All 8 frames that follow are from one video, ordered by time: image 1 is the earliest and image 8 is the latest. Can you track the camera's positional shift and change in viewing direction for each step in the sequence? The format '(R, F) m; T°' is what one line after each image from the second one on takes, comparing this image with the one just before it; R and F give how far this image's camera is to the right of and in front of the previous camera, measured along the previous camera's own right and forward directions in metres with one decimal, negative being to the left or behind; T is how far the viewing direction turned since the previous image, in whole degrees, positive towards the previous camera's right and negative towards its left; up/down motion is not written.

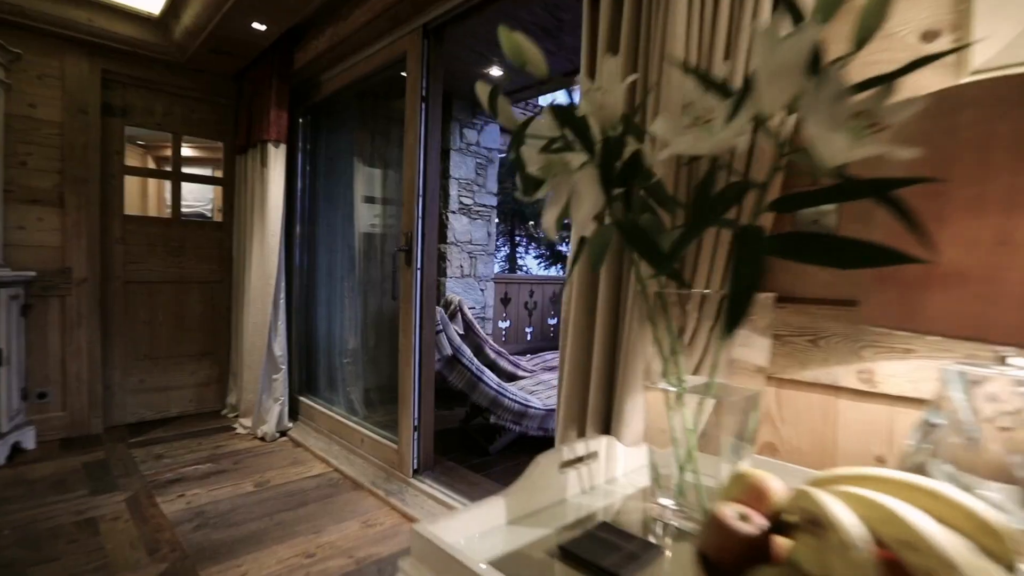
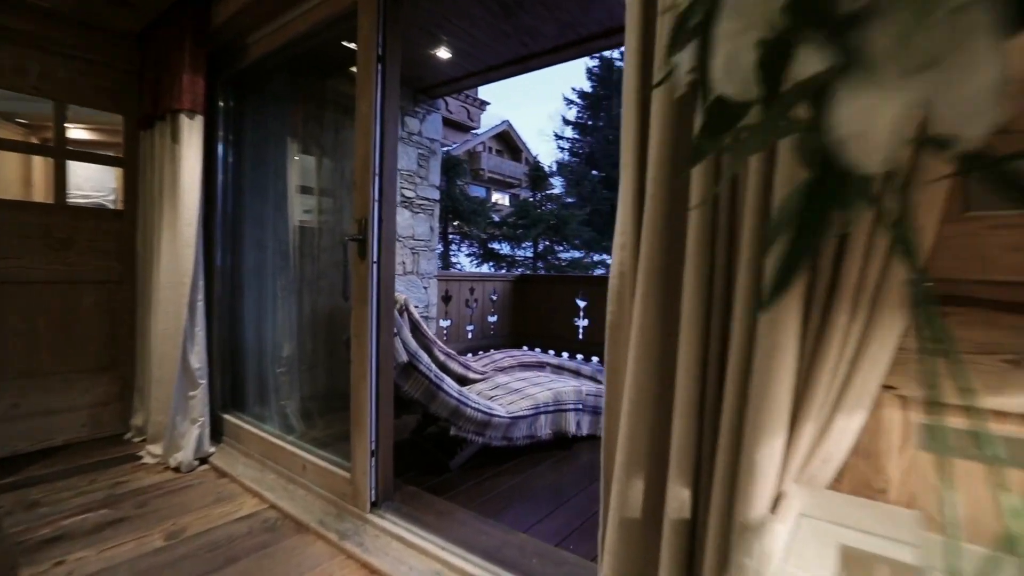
(-0.1, +0.3) m; +7°
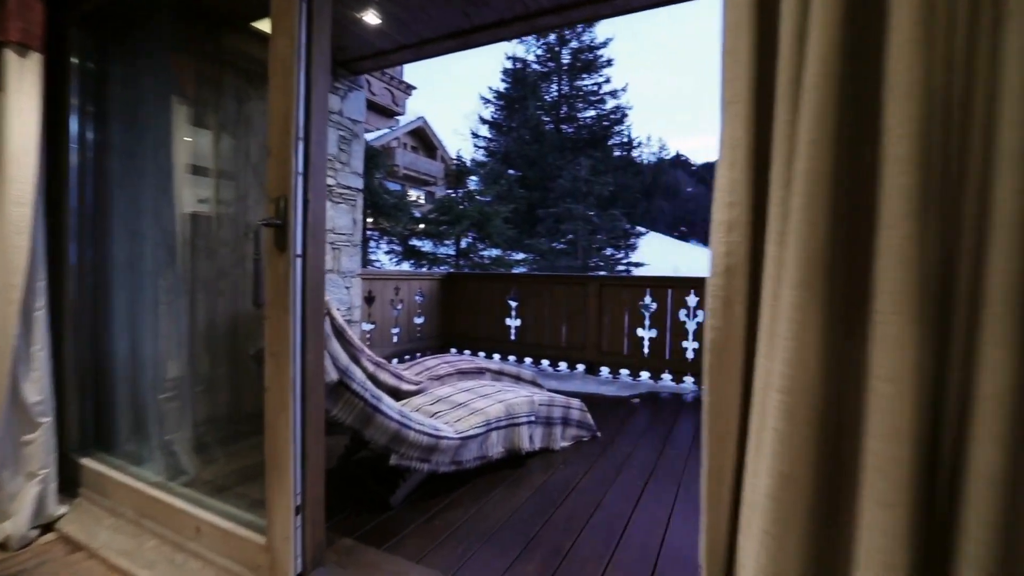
(-0.1, +0.3) m; +10°
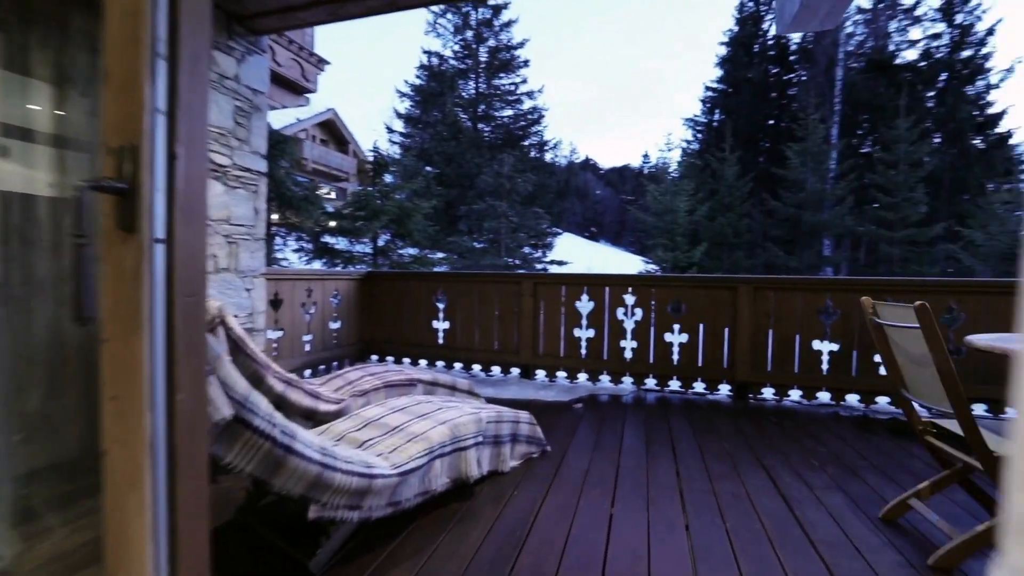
(-0.1, +0.4) m; +10°
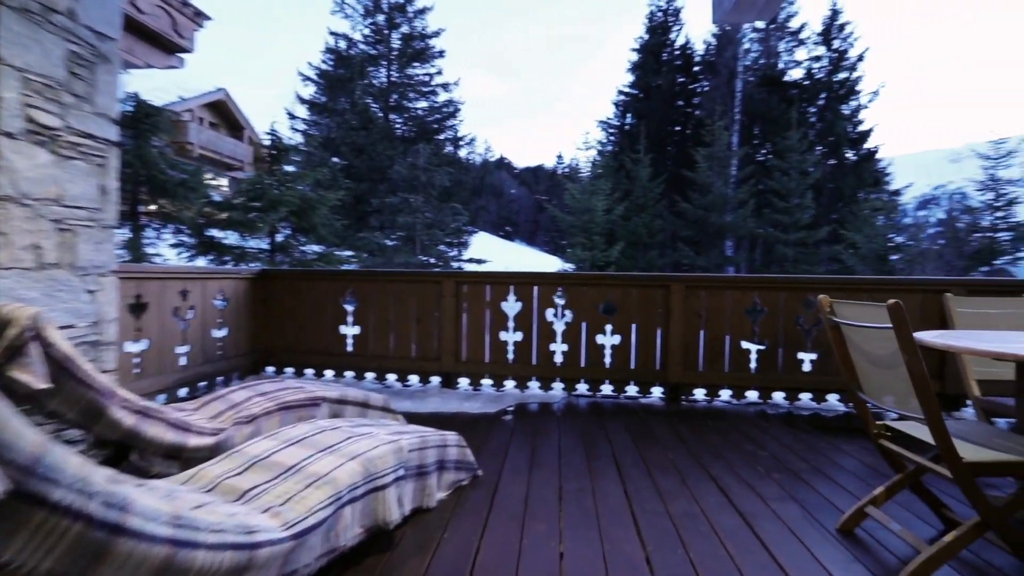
(-0.1, +0.4) m; +10°
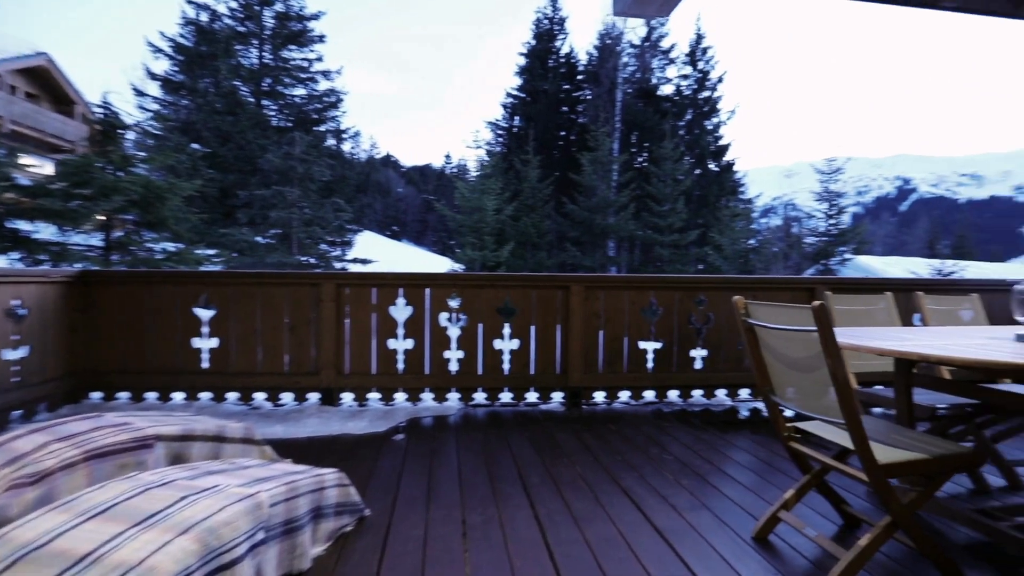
(0.0, +0.3) m; +13°
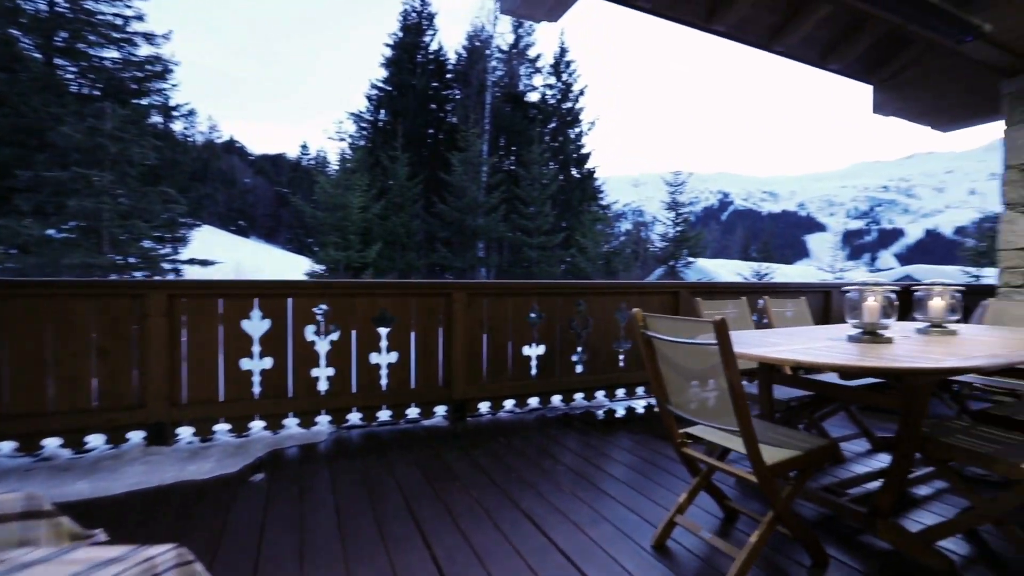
(-0.1, +0.2) m; +16°
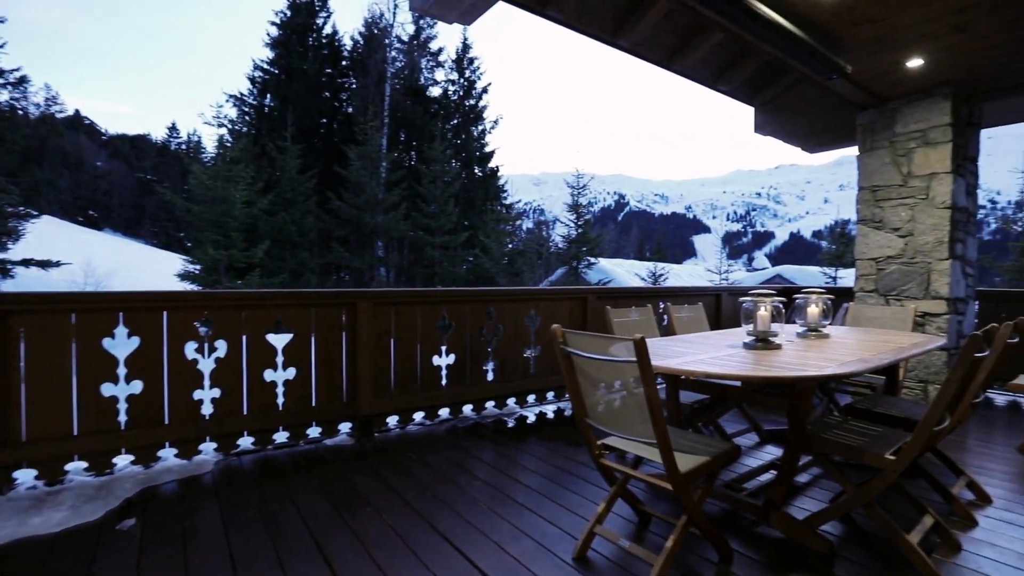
(-0.1, +0.1) m; +11°
